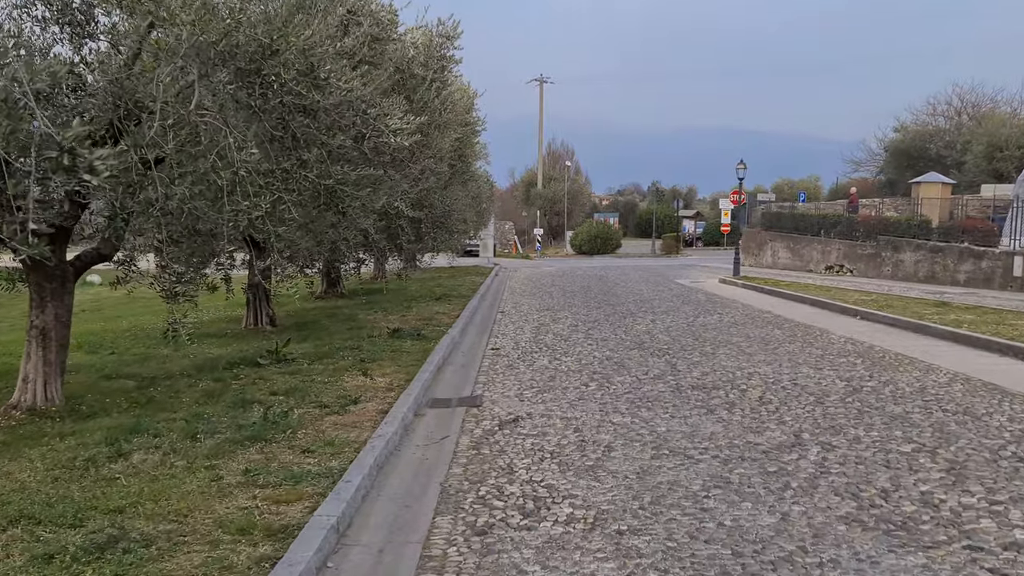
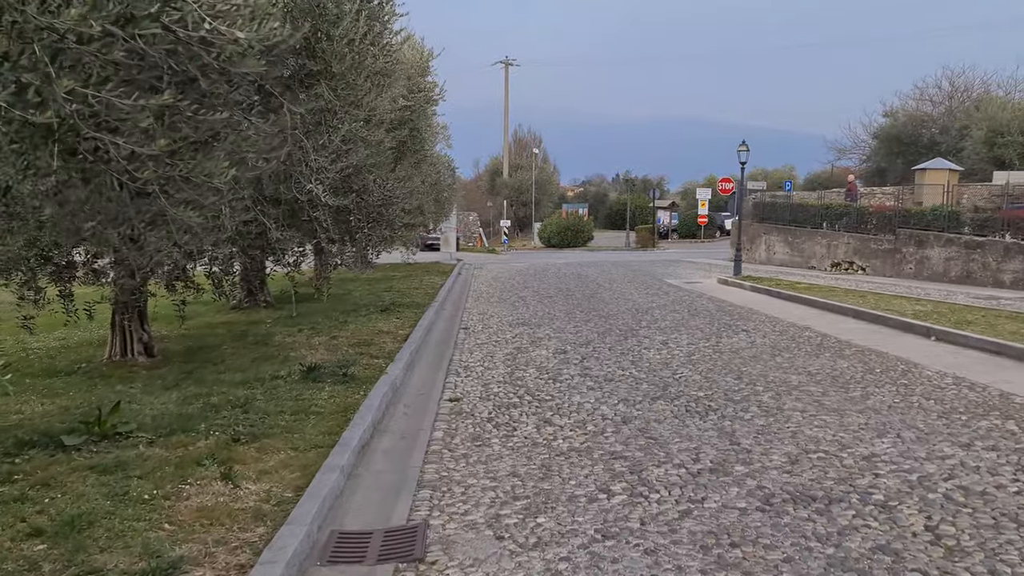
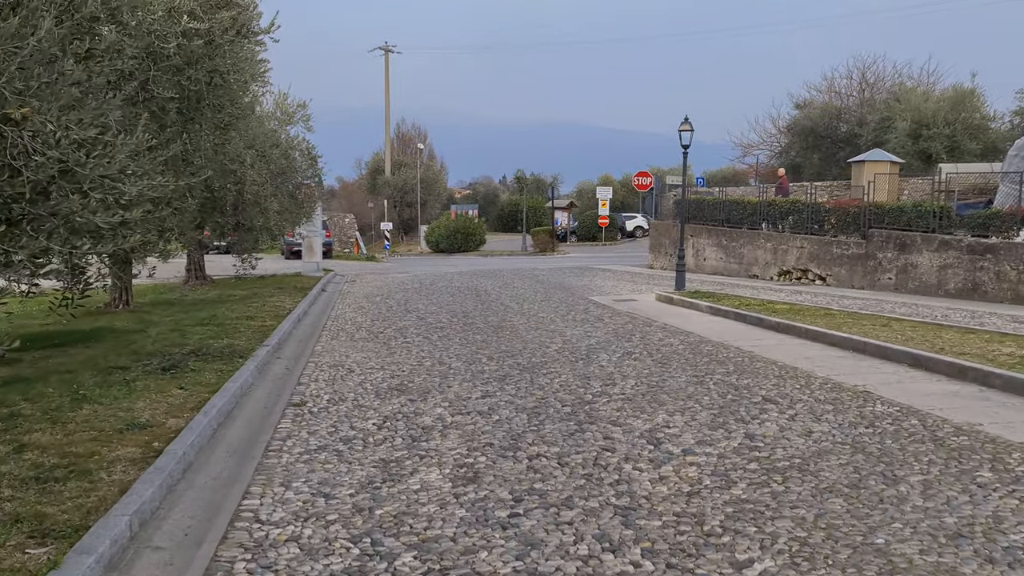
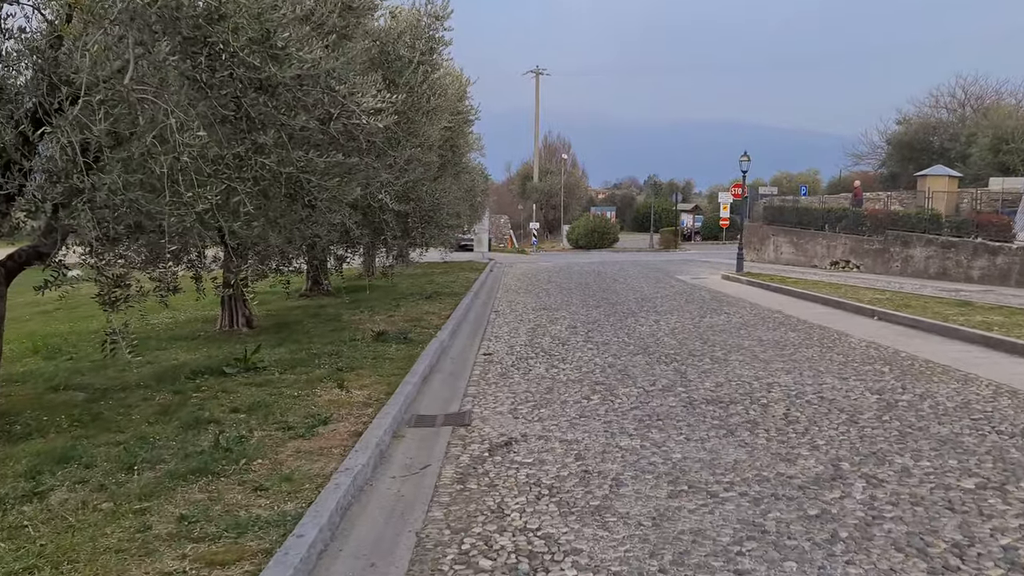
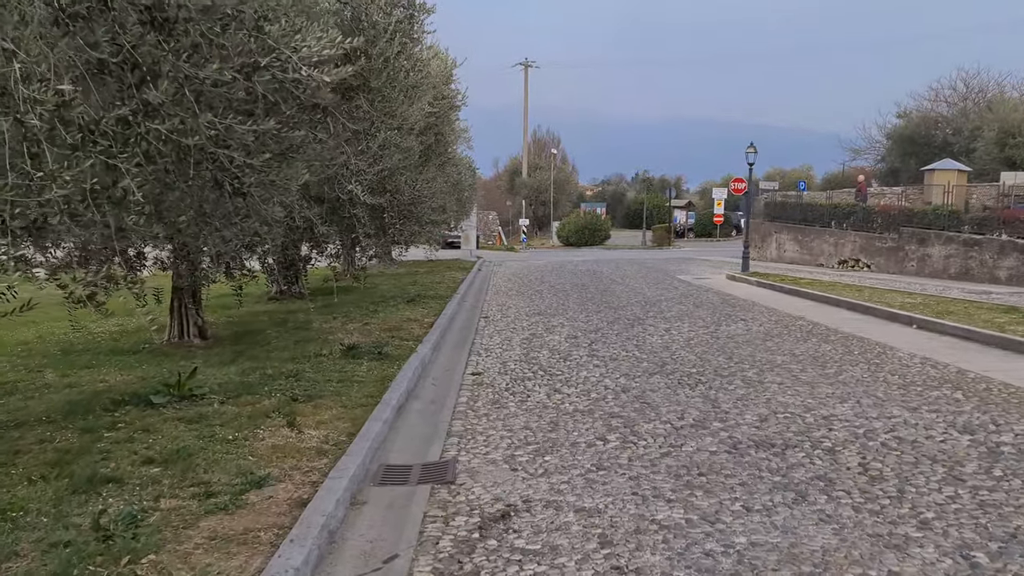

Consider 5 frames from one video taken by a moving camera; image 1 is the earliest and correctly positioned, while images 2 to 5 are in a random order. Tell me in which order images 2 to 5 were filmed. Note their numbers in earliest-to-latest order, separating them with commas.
4, 5, 2, 3
